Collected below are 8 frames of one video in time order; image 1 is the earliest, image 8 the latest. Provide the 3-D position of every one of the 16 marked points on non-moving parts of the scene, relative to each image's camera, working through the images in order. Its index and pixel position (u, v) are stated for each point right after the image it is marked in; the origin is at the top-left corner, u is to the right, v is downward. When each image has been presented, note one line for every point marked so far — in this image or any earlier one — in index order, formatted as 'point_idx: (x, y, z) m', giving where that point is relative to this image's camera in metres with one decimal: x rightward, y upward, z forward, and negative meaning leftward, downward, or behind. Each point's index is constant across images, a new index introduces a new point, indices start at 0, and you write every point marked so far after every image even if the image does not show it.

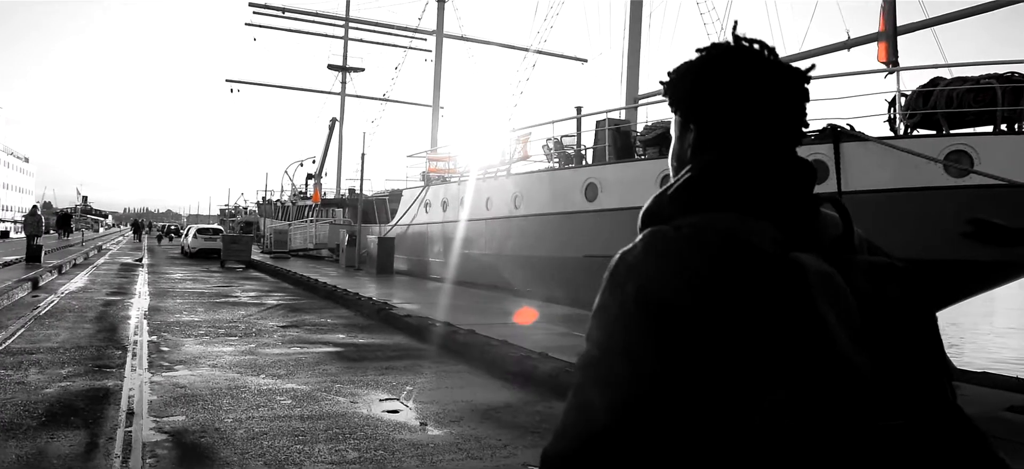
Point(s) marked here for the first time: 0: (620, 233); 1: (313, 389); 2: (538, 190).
0: (+1.8, 0.0, +13.0) m
1: (-1.5, -1.2, +5.5) m
2: (+0.4, +0.9, +15.4) m
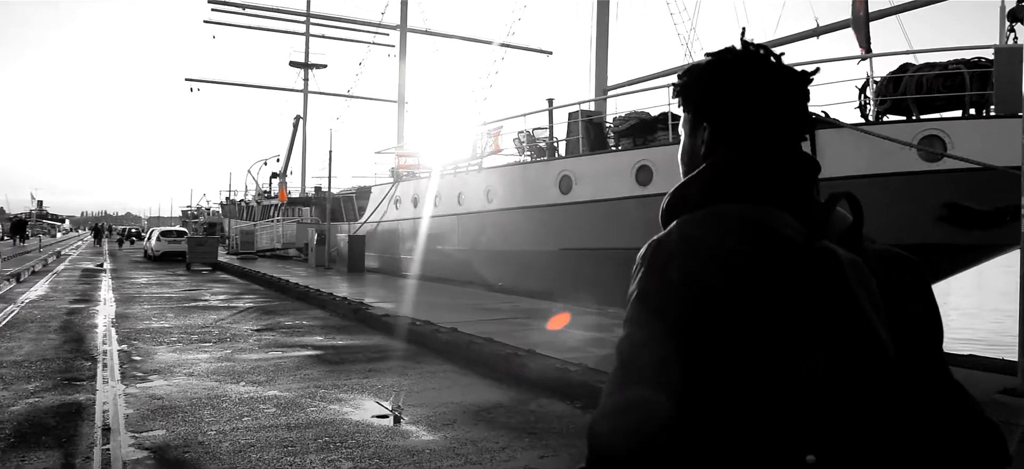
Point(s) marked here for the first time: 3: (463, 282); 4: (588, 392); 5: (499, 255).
0: (+1.4, +0.2, +12.9) m
1: (-1.6, -1.2, +5.3) m
2: (-0.2, +1.1, +15.2) m
3: (-1.3, -1.2, +17.9) m
4: (+0.5, -1.1, +5.3) m
5: (-0.4, -0.4, +15.8) m
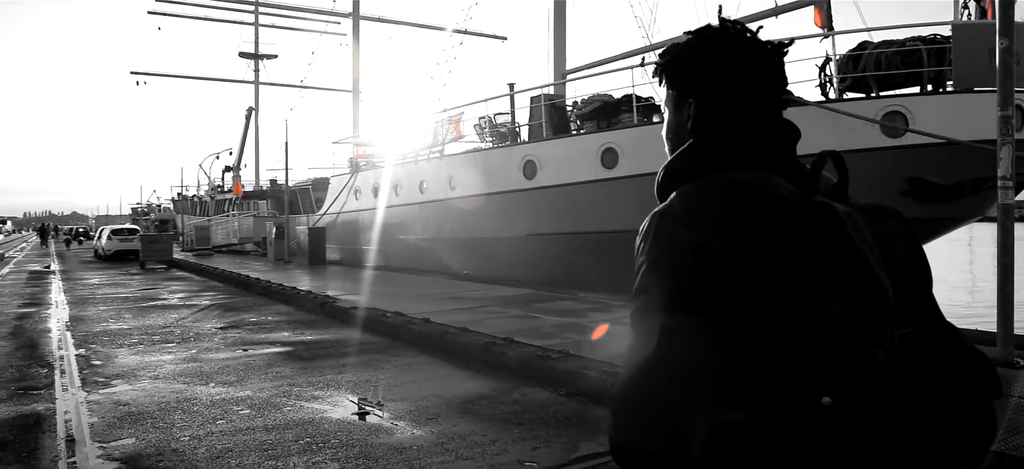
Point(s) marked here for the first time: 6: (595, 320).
0: (+0.8, +0.4, +12.8) m
1: (-1.7, -1.1, +5.1) m
2: (-0.9, +1.3, +15.0) m
3: (-2.1, -0.9, +17.7) m
4: (+0.4, -1.0, +5.2) m
5: (-1.1, -0.2, +15.7) m
6: (+0.9, -0.9, +7.9) m
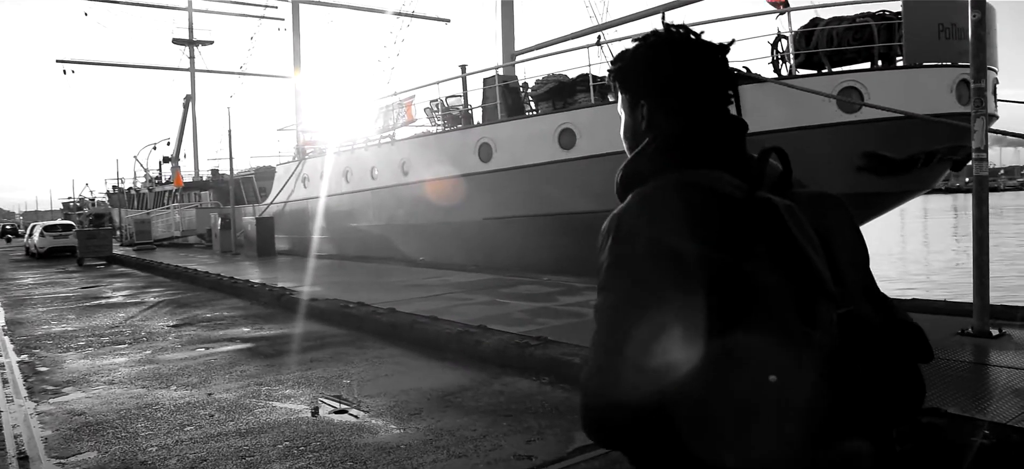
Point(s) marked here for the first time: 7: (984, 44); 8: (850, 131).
0: (+0.1, +0.7, +12.6) m
1: (-1.8, -1.1, +4.8) m
2: (-1.8, +1.6, +14.7) m
3: (-3.1, -0.6, +17.4) m
4: (+0.3, -0.9, +5.0) m
5: (-2.0, +0.1, +15.4) m
6: (+0.5, -0.7, +7.8) m
7: (+3.1, +1.3, +4.8) m
8: (+4.8, +1.5, +10.1) m
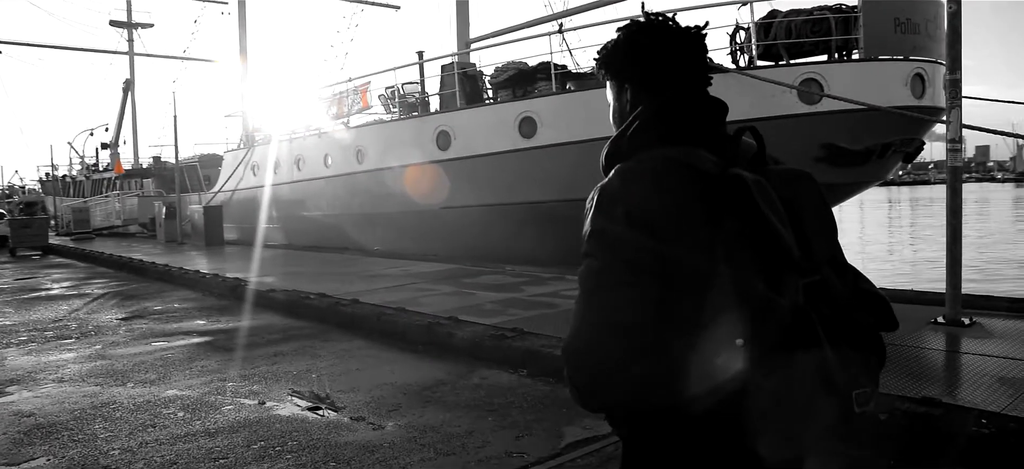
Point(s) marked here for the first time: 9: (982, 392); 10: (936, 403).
0: (-0.6, +0.9, +12.5) m
1: (-1.9, -1.0, +4.6) m
2: (-2.6, +1.8, +14.4) m
3: (-4.1, -0.3, +17.0) m
4: (+0.1, -0.8, +4.9) m
5: (-2.9, +0.3, +15.1) m
6: (+0.2, -0.6, +7.7) m
7: (+3.0, +1.3, +4.9) m
8: (+4.3, +1.6, +10.3) m
9: (+2.7, -0.9, +4.1) m
10: (+1.9, -0.8, +3.2) m
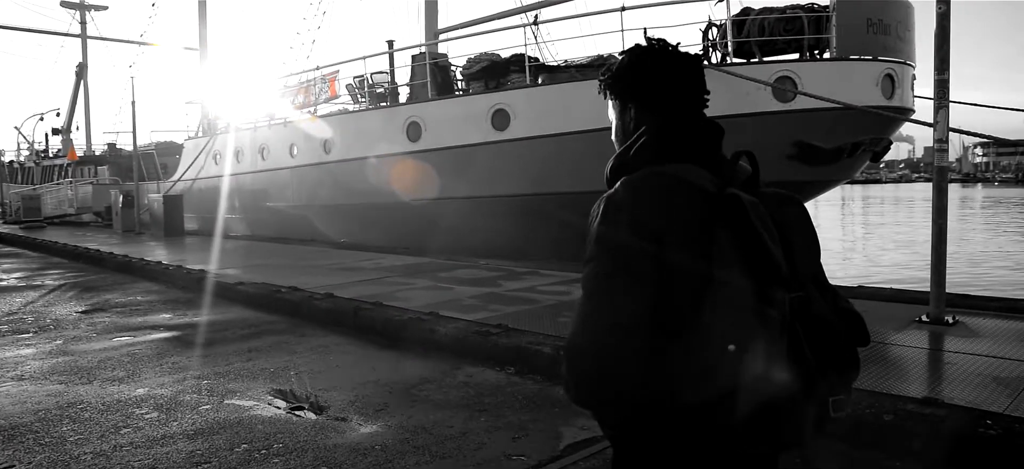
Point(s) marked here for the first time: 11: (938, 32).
0: (-1.0, +1.0, +12.3) m
1: (-2.0, -0.9, +4.4) m
2: (-3.1, +2.0, +14.1) m
3: (-4.8, -0.1, +16.6) m
4: (+0.1, -0.8, +4.8) m
5: (-3.5, +0.5, +14.8) m
6: (0.0, -0.6, +7.5) m
7: (+2.9, +1.3, +4.9) m
8: (+3.9, +1.6, +10.3) m
9: (+2.6, -0.9, +4.2) m
10: (+1.9, -0.8, +3.2) m
11: (+2.9, +1.4, +5.0) m
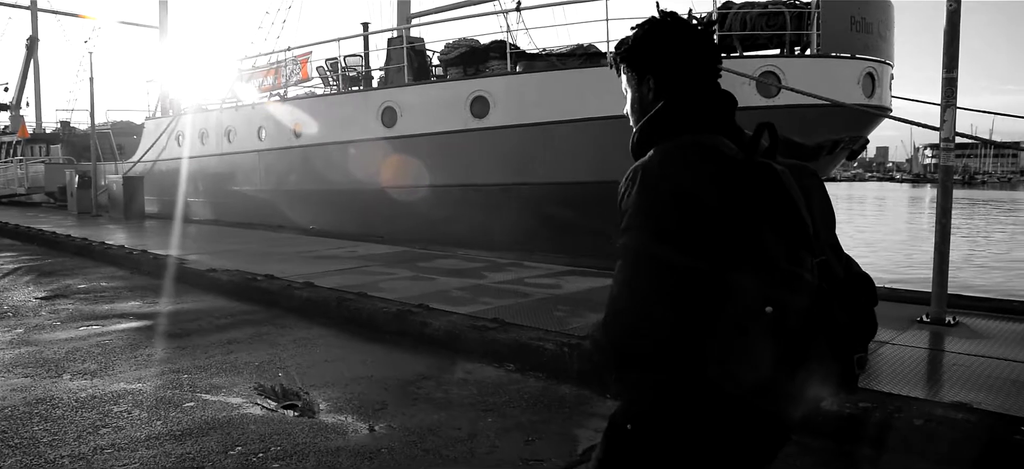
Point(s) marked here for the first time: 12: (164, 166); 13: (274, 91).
0: (-1.4, +1.2, +12.0) m
1: (-2.0, -0.9, +4.1) m
2: (-3.6, +2.2, +13.7) m
3: (-5.4, +0.2, +16.2) m
4: (+0.1, -0.7, +4.6) m
5: (-4.0, +0.8, +14.4) m
6: (-0.2, -0.5, +7.4) m
7: (+3.0, +1.3, +4.8) m
8: (+3.7, +1.7, +10.3) m
9: (+2.6, -0.9, +4.1) m
10: (+2.0, -0.8, +3.1) m
11: (+2.9, +1.4, +4.9) m
12: (-9.3, +1.8, +19.5) m
13: (-5.0, +3.0, +15.4) m
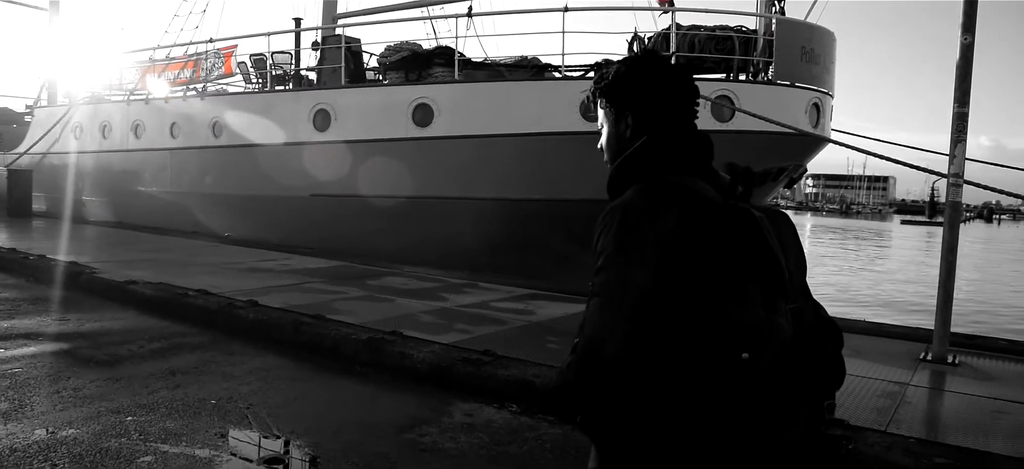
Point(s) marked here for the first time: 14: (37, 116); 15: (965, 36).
0: (-2.3, +1.0, +11.3) m
1: (-1.9, -0.9, +3.3) m
2: (-4.6, +2.1, +12.7) m
3: (-6.8, +0.1, +14.9) m
4: (+0.1, -0.9, +4.1) m
5: (-5.1, +0.6, +13.3) m
6: (-0.5, -0.6, +6.8) m
7: (+3.0, +1.1, +4.7) m
8: (+3.0, +1.3, +10.3) m
9: (+2.7, -1.1, +3.9) m
10: (+2.2, -0.9, +2.9) m
11: (+3.0, +1.1, +4.8) m
12: (-11.1, +1.8, +17.6) m
13: (-6.2, +2.9, +14.2) m
14: (-11.9, +3.0, +18.2) m
15: (+3.0, +1.3, +4.8) m
